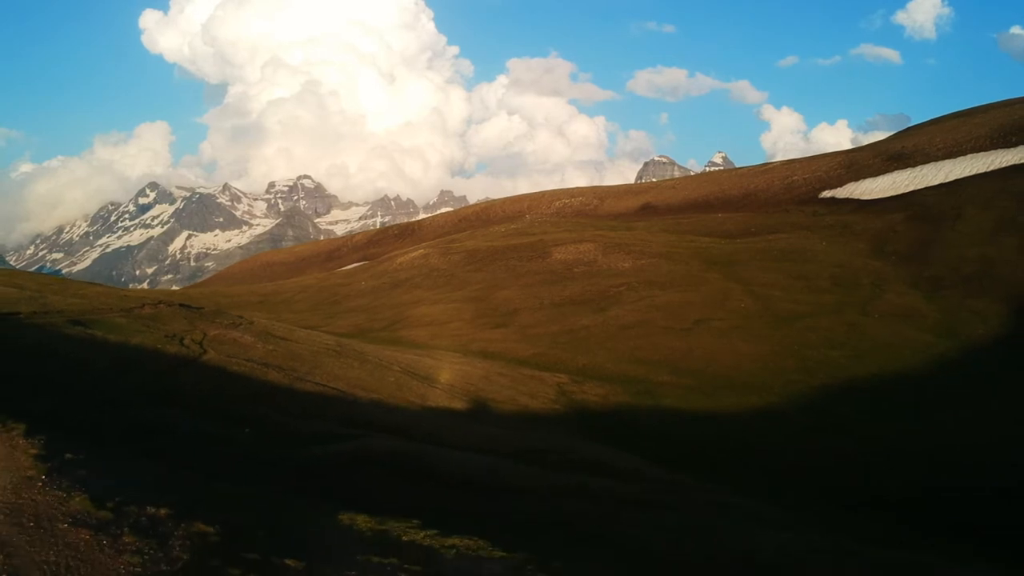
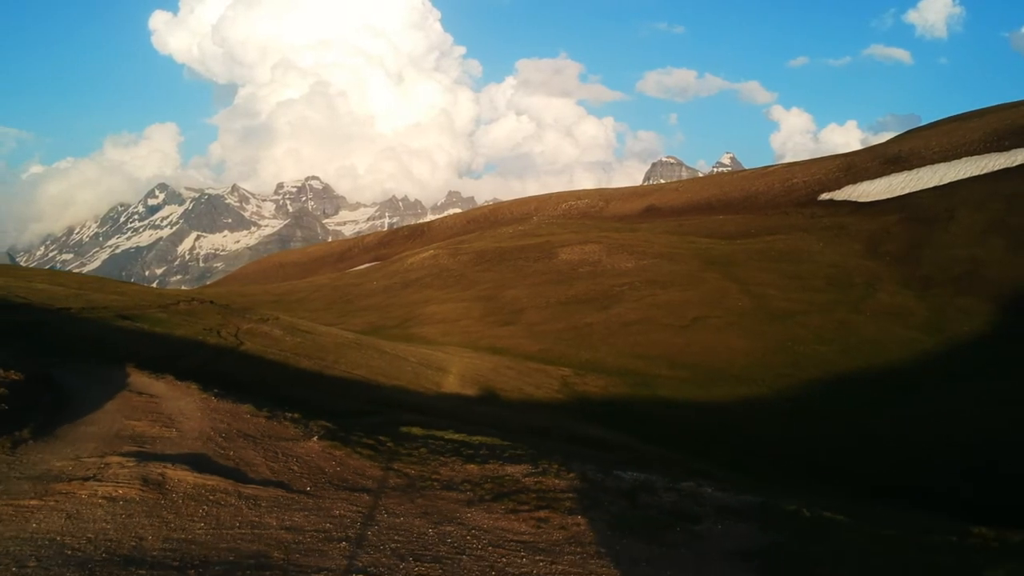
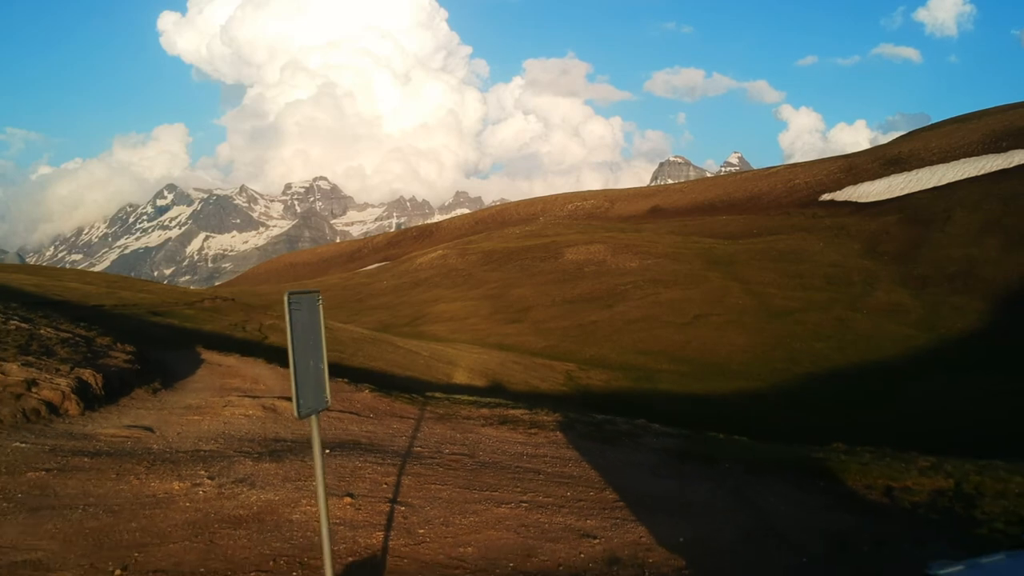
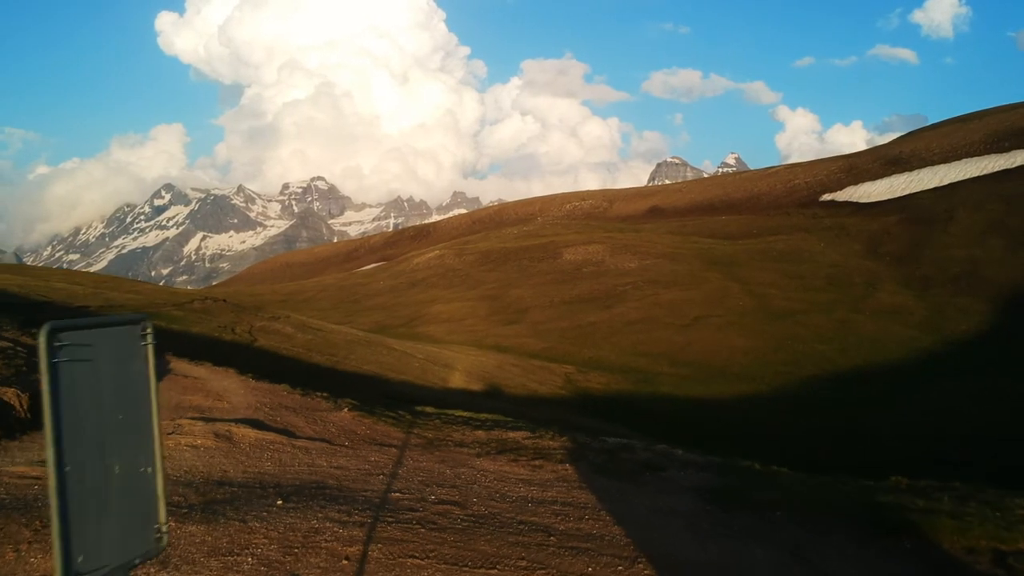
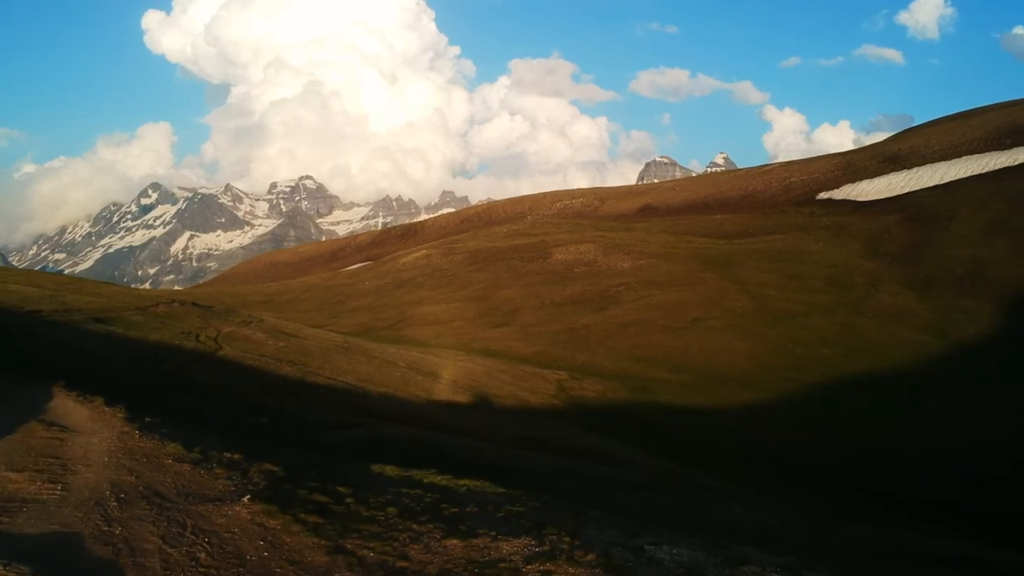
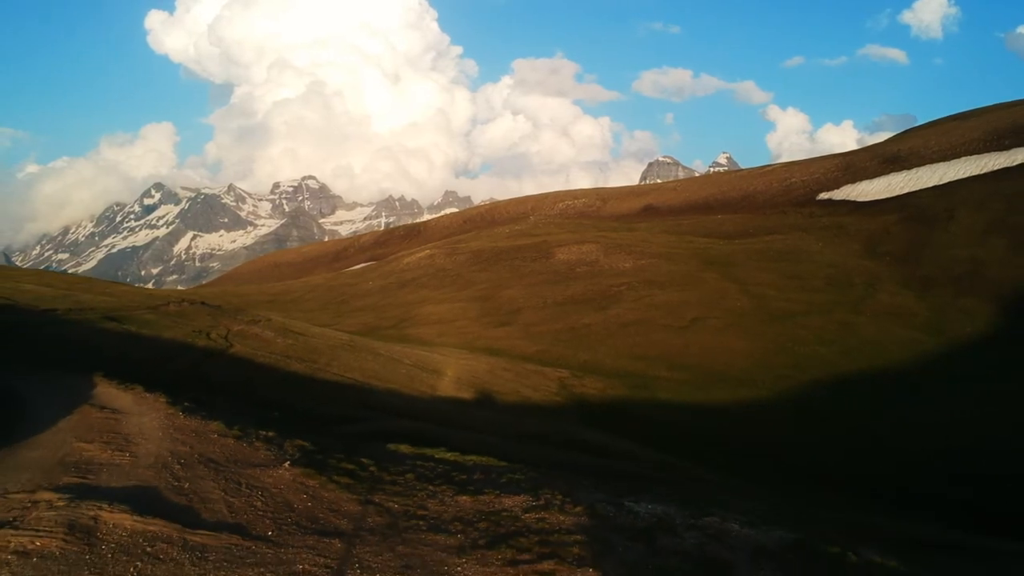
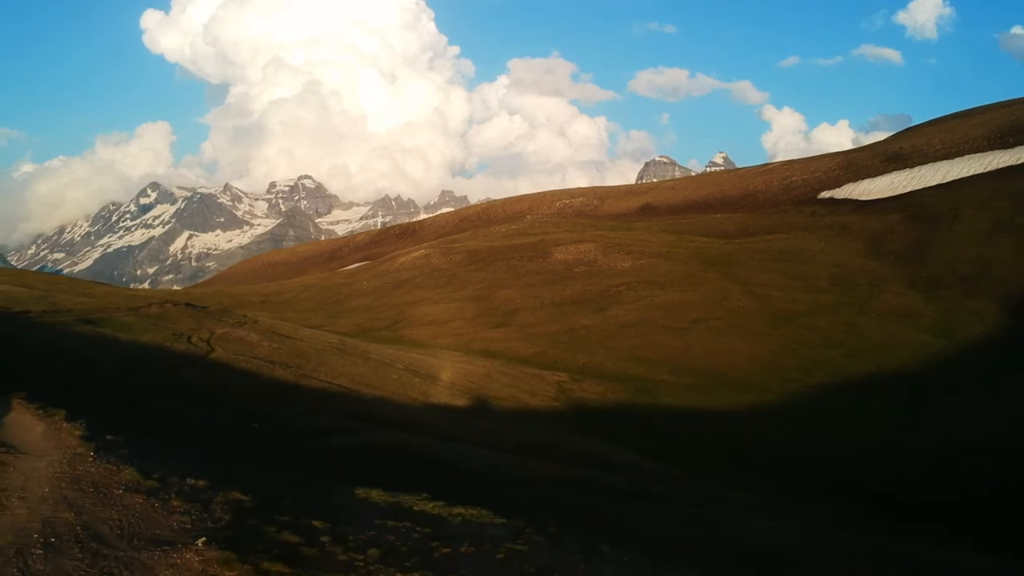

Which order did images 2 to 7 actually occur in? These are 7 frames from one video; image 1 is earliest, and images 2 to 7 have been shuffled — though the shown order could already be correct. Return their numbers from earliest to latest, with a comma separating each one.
7, 5, 6, 2, 4, 3
